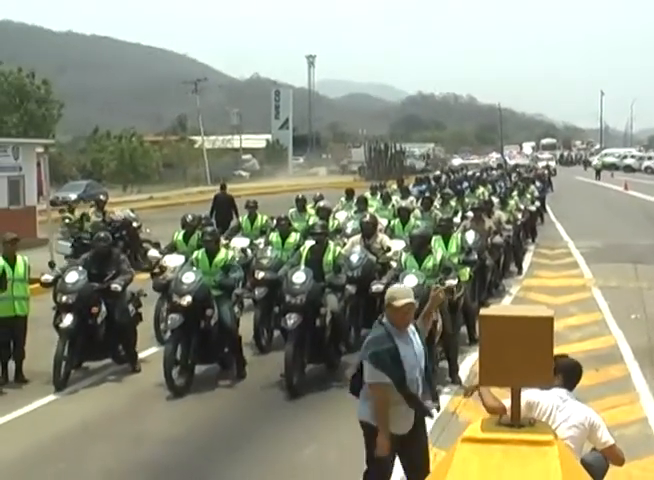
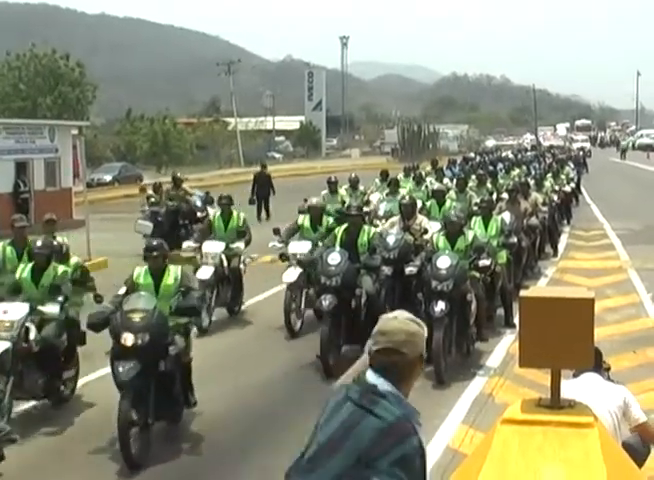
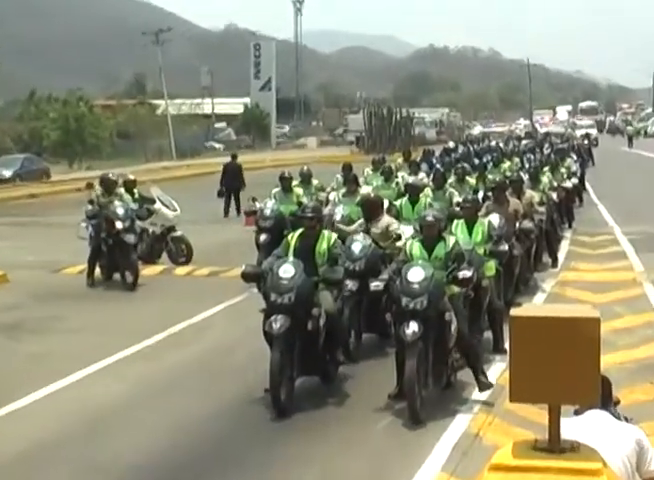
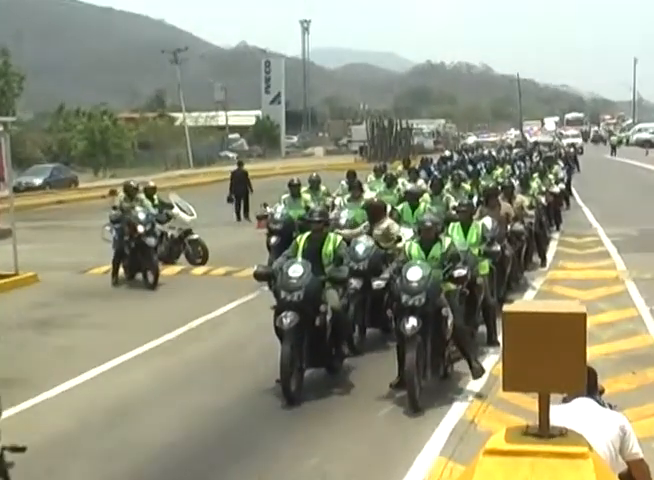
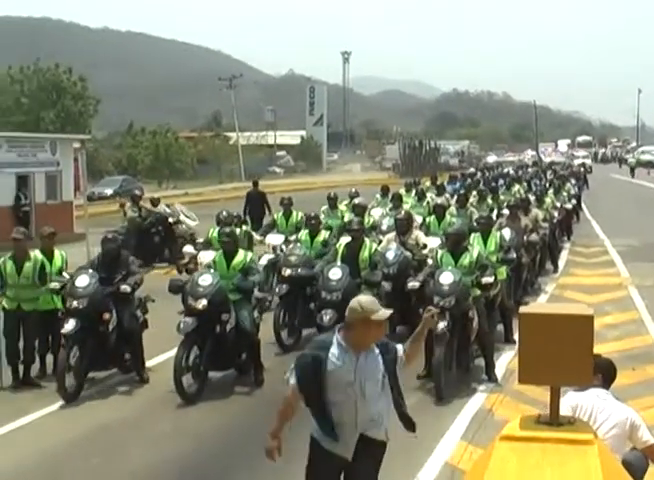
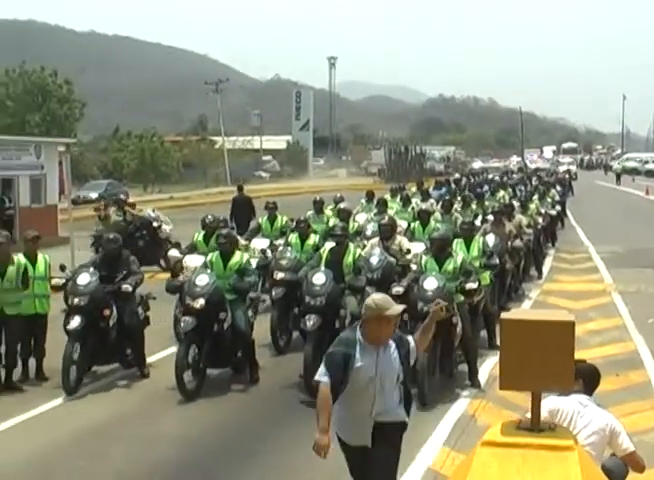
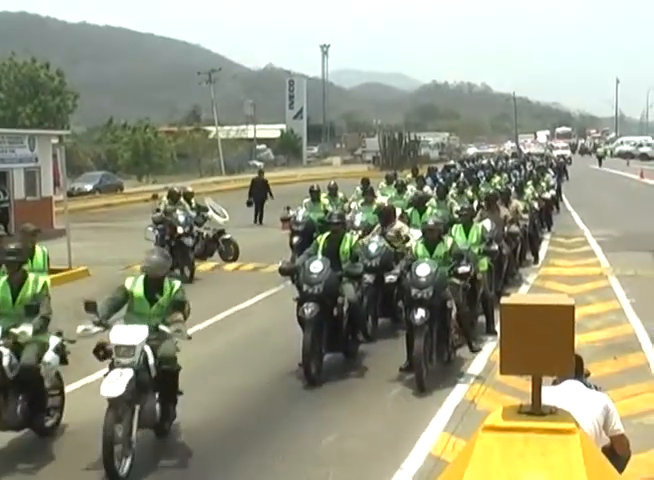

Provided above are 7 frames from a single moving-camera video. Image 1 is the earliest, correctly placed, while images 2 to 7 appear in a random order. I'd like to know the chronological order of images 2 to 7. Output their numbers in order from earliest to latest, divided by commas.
6, 5, 2, 7, 4, 3
